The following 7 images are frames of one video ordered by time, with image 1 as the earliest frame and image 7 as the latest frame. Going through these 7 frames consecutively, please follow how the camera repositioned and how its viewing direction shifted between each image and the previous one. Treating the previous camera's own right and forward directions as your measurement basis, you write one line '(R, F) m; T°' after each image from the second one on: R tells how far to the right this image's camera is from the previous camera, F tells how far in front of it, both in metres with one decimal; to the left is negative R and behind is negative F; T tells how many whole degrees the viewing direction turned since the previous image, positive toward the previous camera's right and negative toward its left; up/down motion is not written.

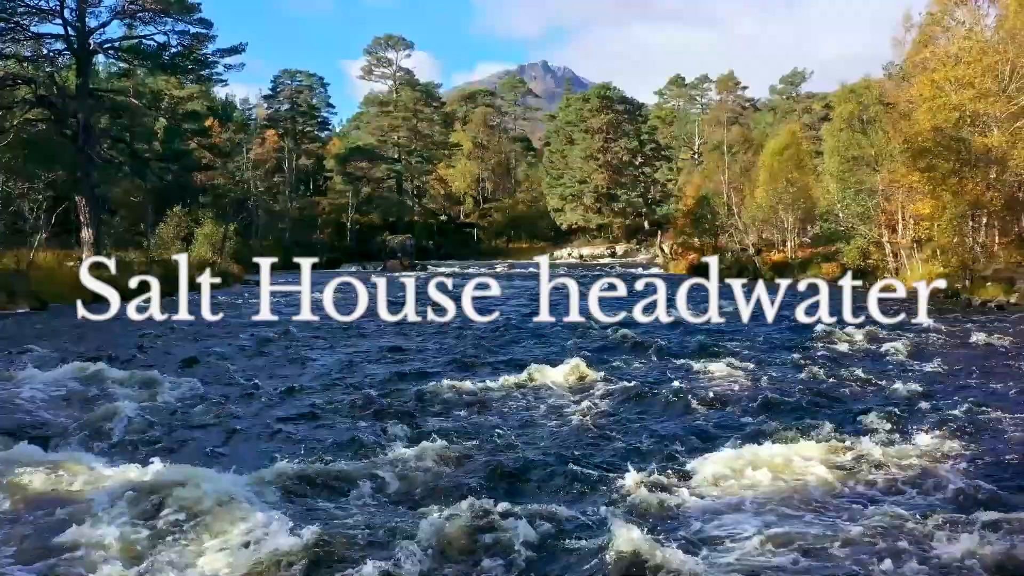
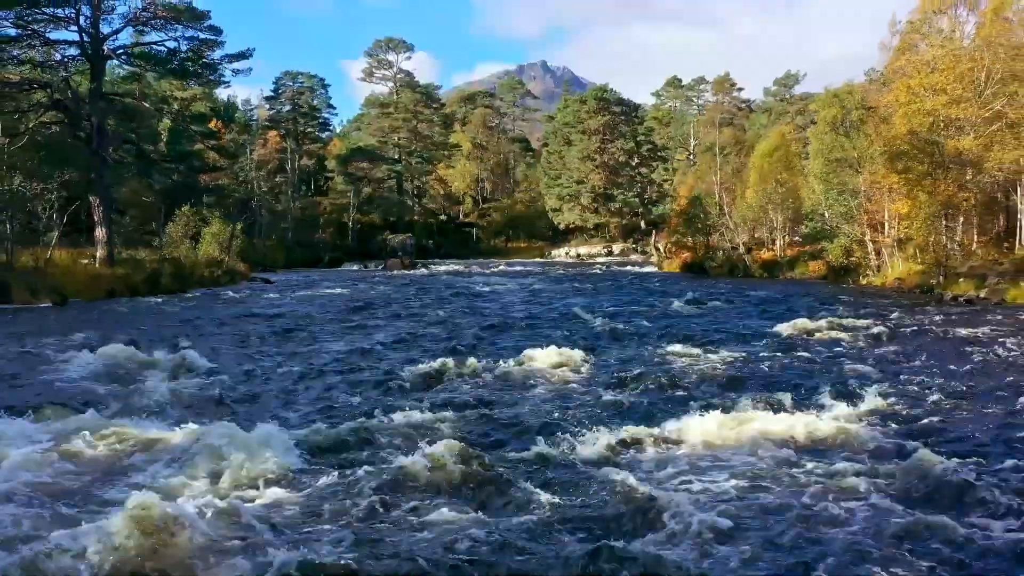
(+0.1, -1.0) m; 0°
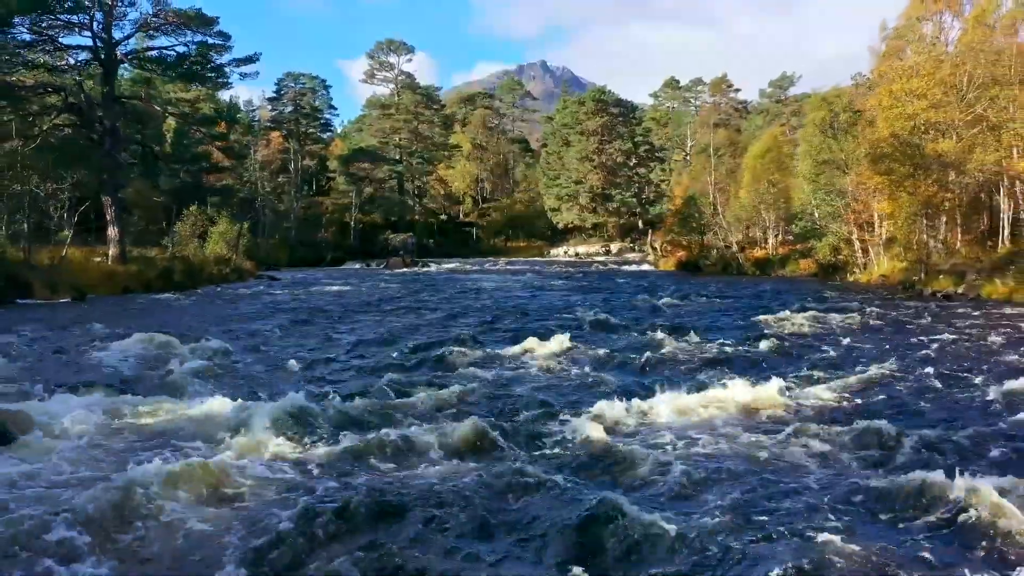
(0.0, -0.9) m; 0°
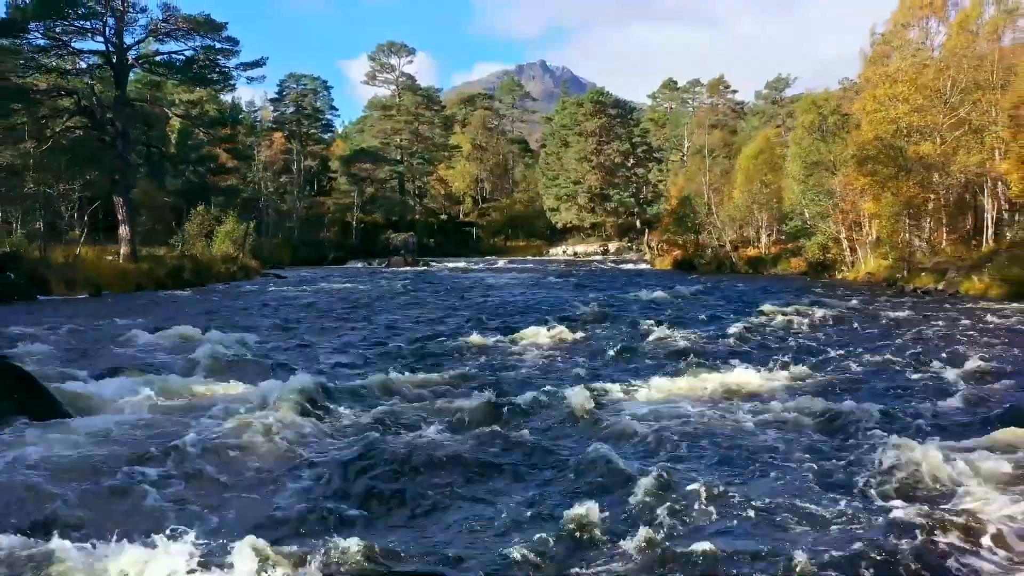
(0.0, -0.9) m; 0°
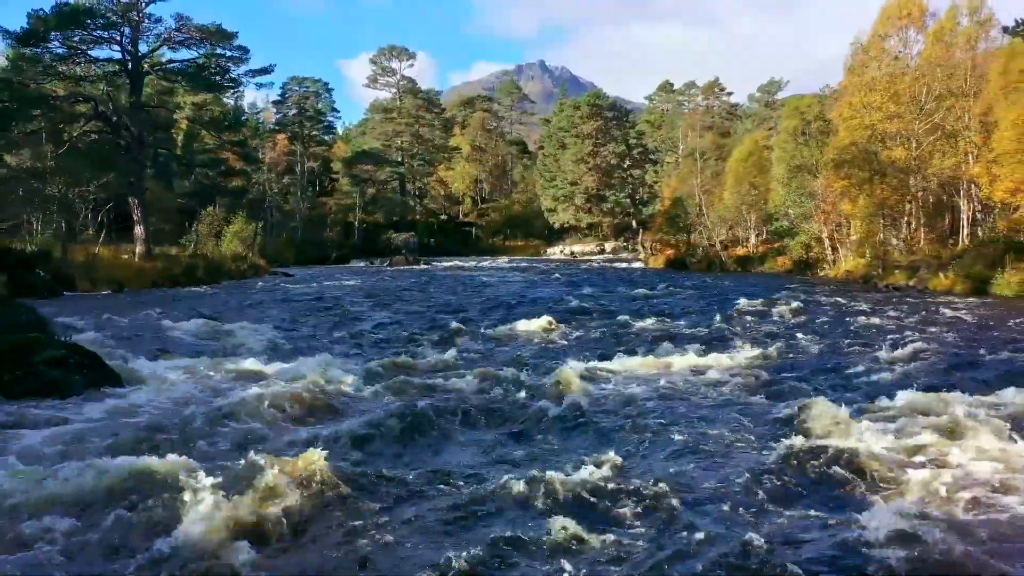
(+0.1, -1.4) m; 0°
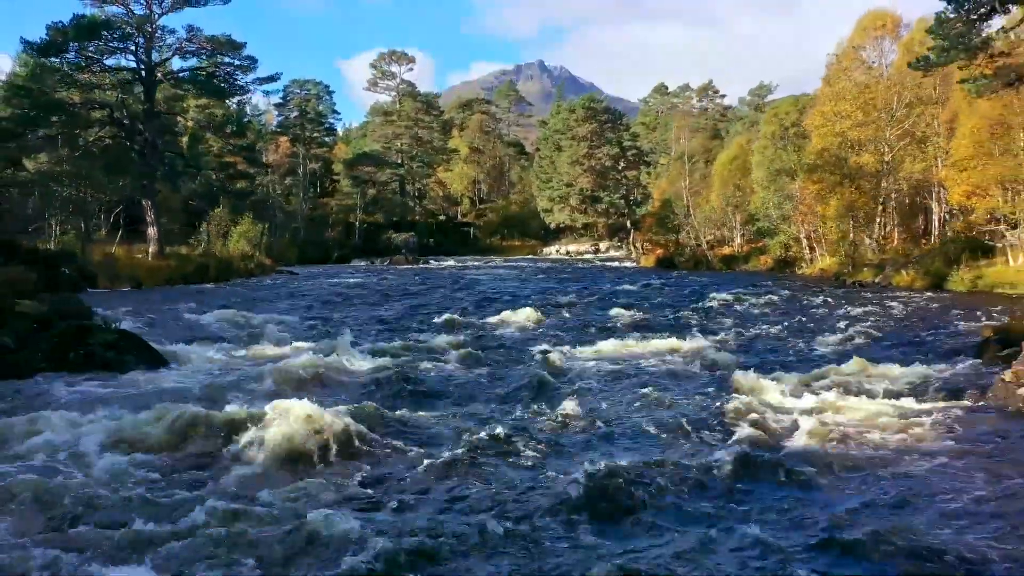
(+0.2, -1.6) m; 0°
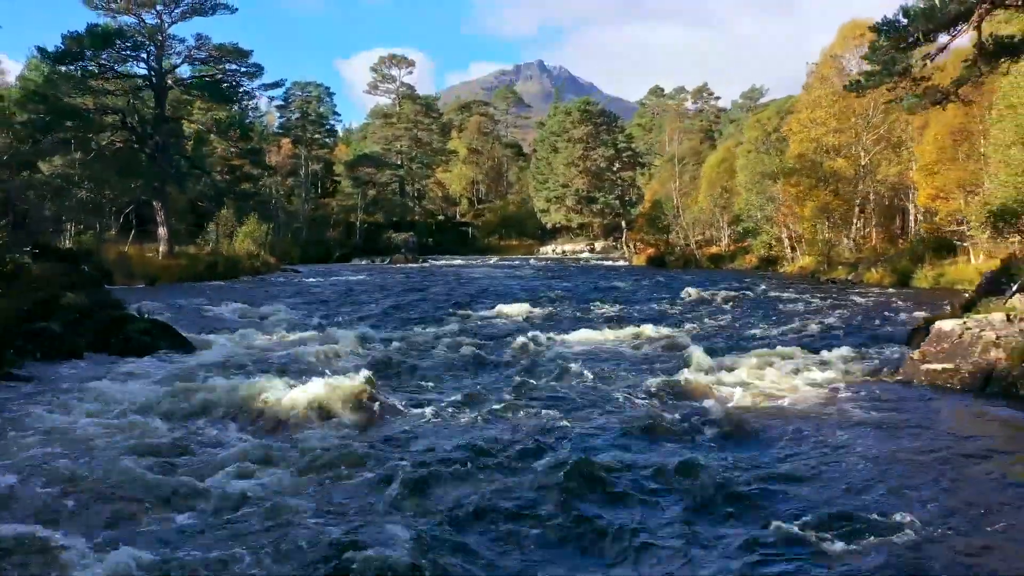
(+0.2, -1.4) m; 0°
